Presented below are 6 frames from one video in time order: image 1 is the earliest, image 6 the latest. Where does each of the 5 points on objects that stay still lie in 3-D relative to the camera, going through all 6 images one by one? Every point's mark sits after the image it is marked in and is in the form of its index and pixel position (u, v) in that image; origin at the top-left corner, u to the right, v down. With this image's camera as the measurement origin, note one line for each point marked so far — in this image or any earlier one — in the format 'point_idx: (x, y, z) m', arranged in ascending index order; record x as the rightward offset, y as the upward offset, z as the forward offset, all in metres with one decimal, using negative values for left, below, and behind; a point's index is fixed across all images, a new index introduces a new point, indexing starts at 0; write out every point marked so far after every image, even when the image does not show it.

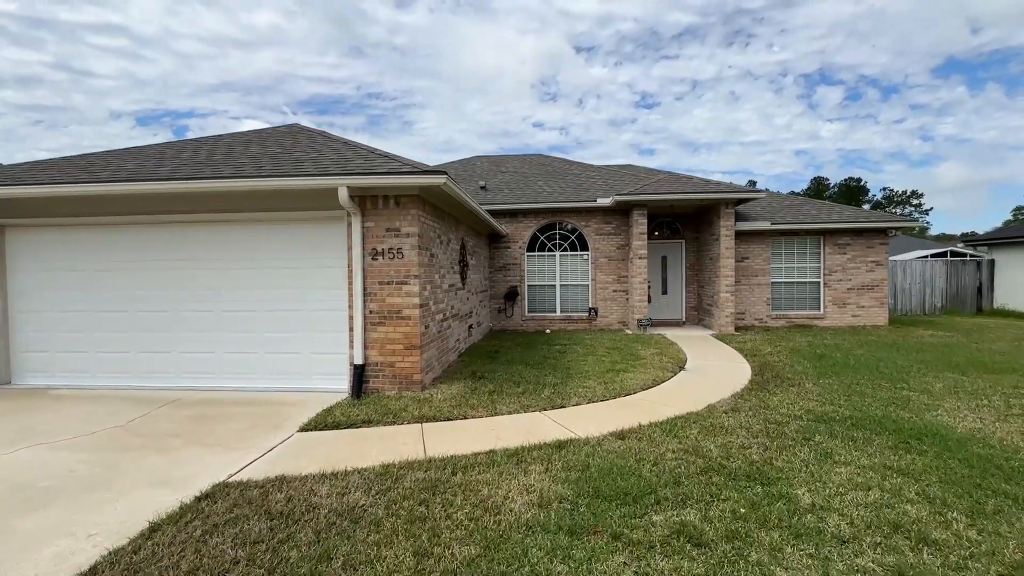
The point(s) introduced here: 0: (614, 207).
0: (+2.4, +1.9, +11.3) m
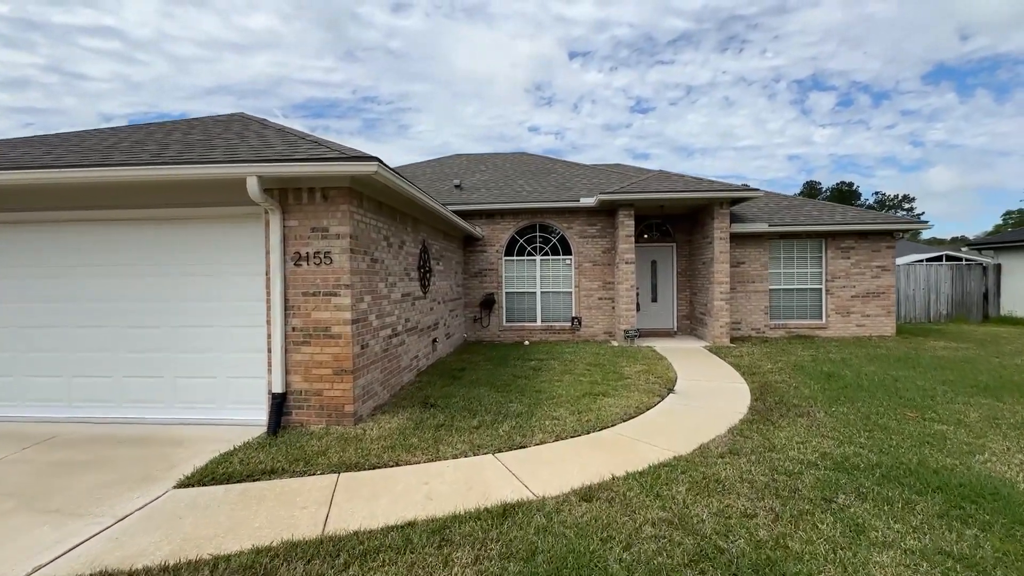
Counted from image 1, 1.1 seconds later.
0: (+1.9, +1.7, +10.4) m
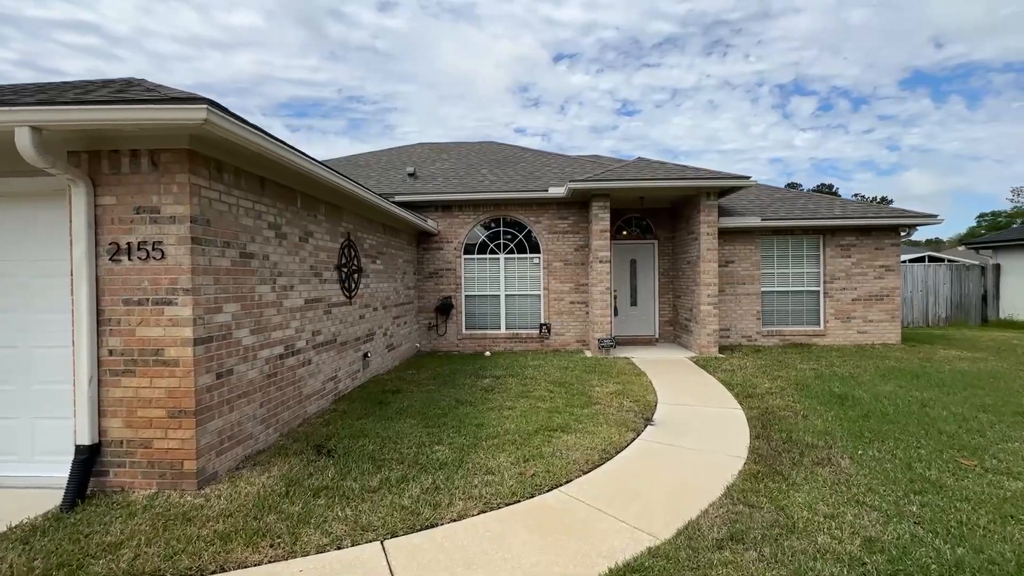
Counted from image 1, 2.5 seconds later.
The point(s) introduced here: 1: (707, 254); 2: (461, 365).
0: (+1.1, +1.7, +9.1) m
1: (+3.4, +0.6, +8.6) m
2: (-0.8, -1.2, +7.8) m
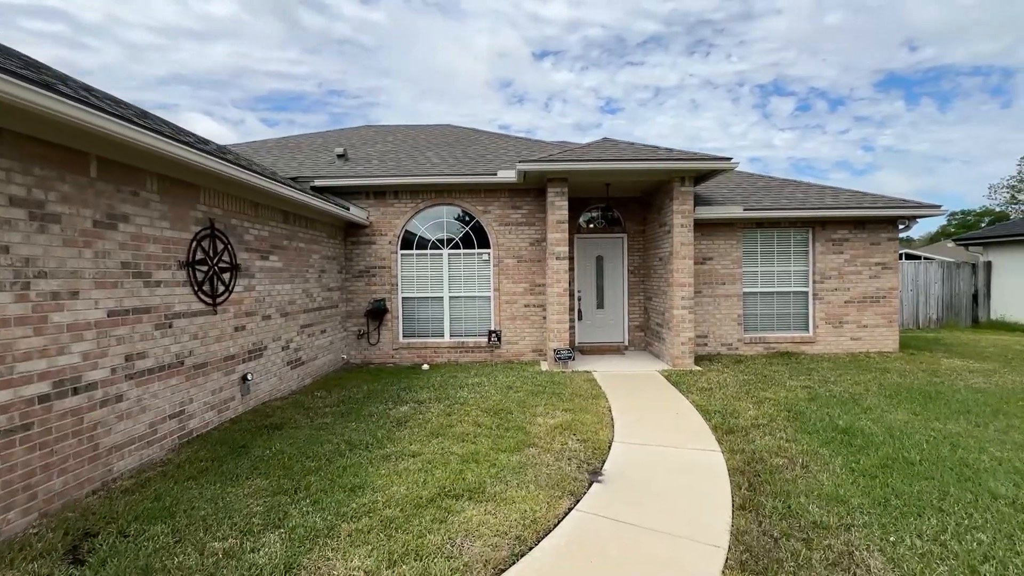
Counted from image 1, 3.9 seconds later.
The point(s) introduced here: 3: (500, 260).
0: (+0.2, +1.7, +7.8) m
1: (+2.5, +0.6, +7.3) m
2: (-1.7, -1.3, +6.4) m
3: (-0.2, +0.5, +8.0) m
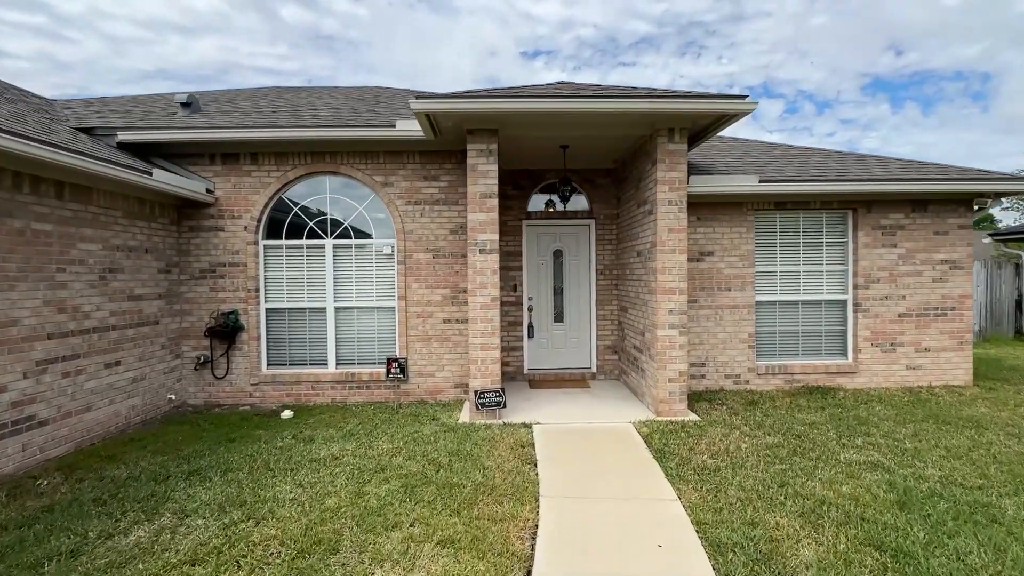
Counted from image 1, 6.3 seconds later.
0: (-0.8, +1.6, +5.3) m
1: (+1.6, +0.5, +4.9) m
2: (-2.6, -1.3, +3.9) m
3: (-1.2, +0.4, +5.5) m
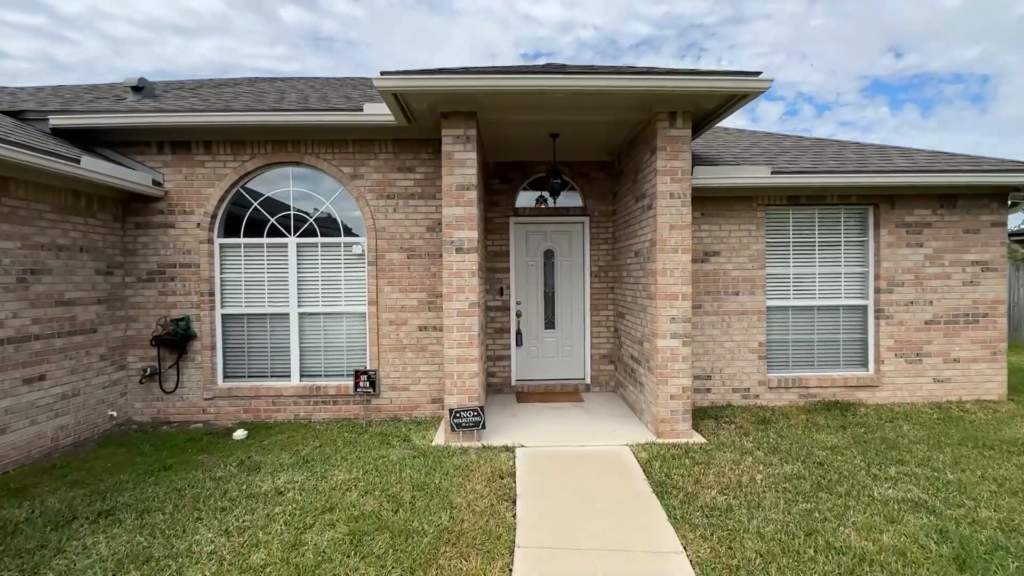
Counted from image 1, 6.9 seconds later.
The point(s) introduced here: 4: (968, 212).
0: (-0.9, +1.5, +4.7) m
1: (+1.4, +0.5, +4.3) m
2: (-2.8, -1.4, +3.3) m
3: (-1.3, +0.3, +4.9) m
4: (+5.0, +0.8, +5.3) m
